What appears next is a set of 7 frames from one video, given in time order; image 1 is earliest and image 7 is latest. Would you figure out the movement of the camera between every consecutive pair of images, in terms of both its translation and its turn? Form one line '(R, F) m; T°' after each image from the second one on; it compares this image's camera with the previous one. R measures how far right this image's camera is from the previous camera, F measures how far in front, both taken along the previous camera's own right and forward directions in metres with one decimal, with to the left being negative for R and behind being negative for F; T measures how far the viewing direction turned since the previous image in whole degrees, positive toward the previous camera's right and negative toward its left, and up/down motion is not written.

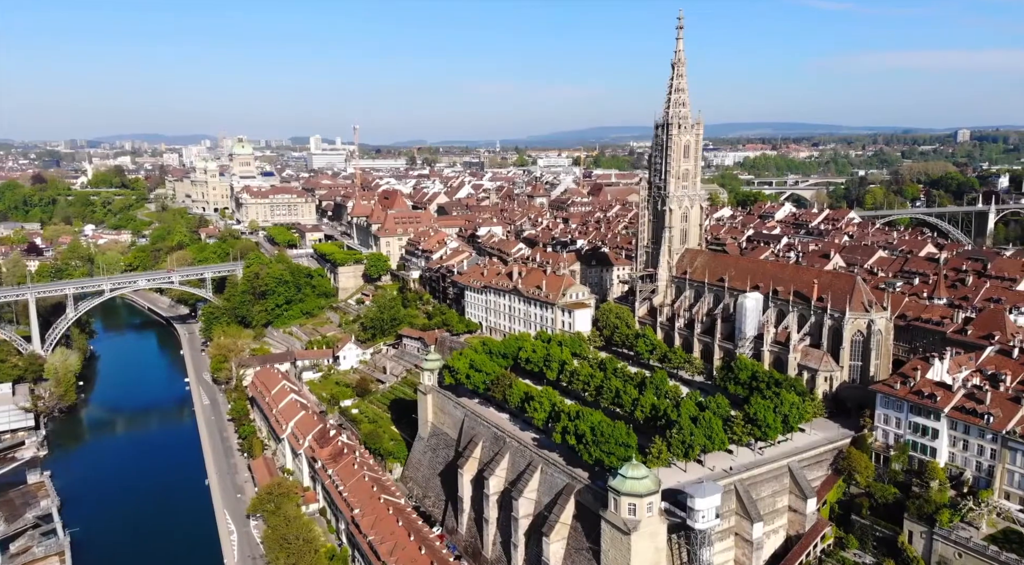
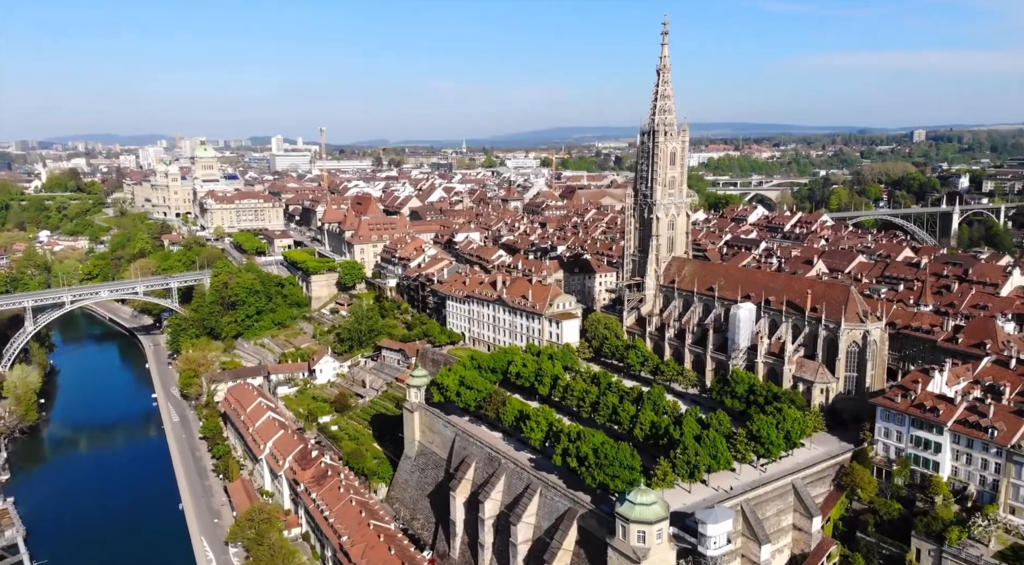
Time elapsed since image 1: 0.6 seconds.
(-2.1, +2.0) m; +3°
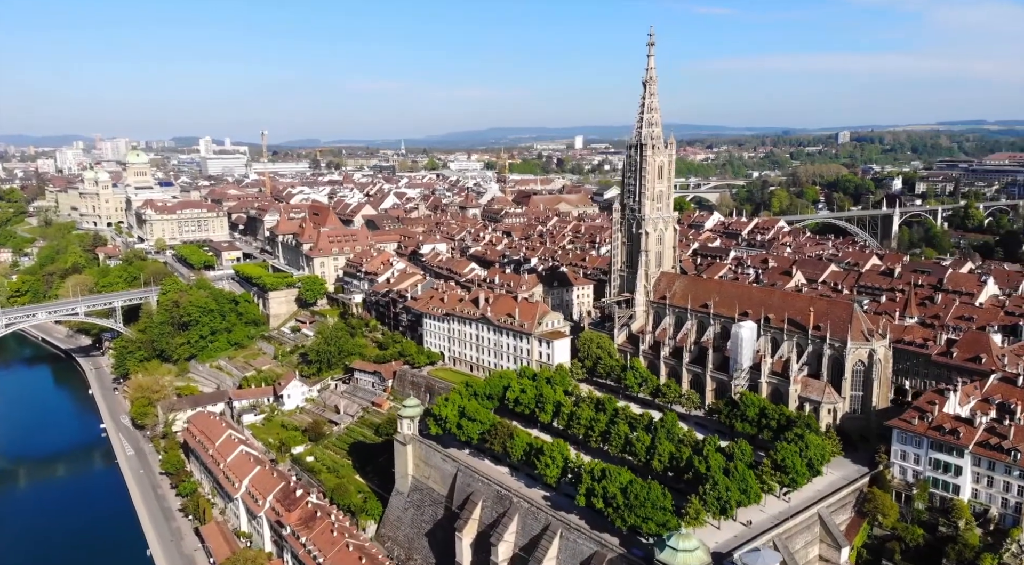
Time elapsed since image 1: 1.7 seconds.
(-4.9, +3.3) m; +5°
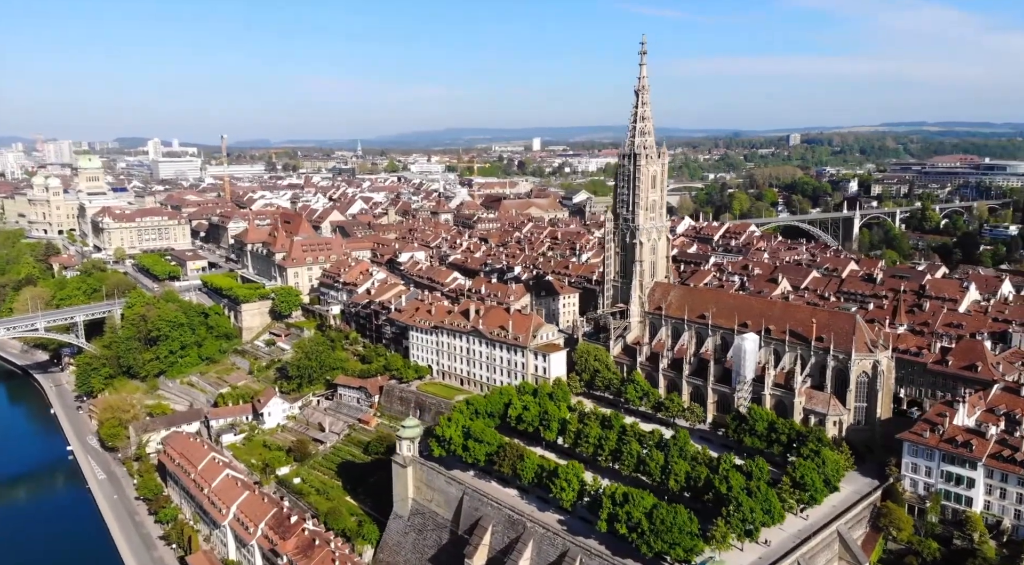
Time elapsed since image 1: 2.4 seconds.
(-3.6, +1.8) m; +3°
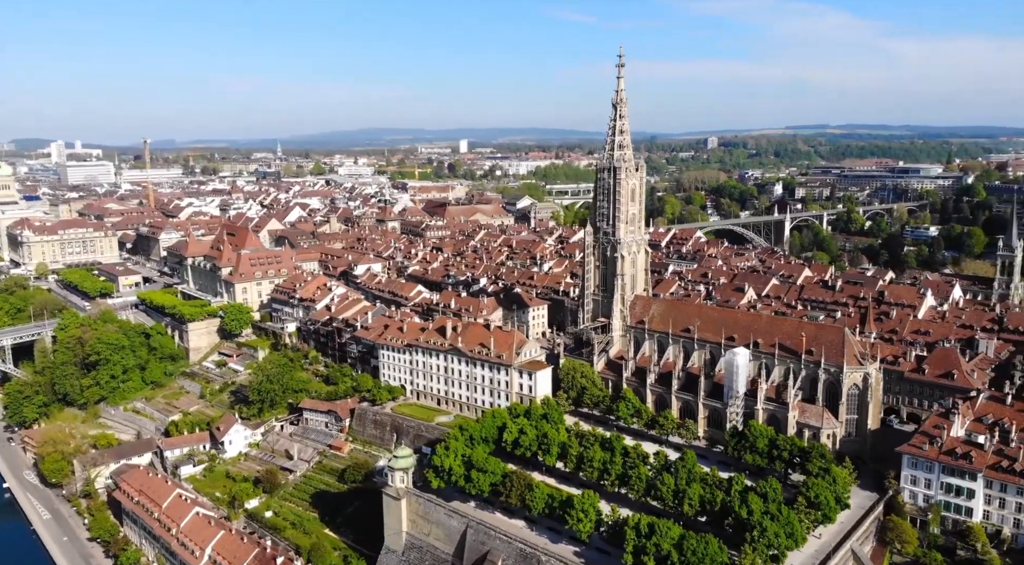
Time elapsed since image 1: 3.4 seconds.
(-5.3, +2.4) m; +6°
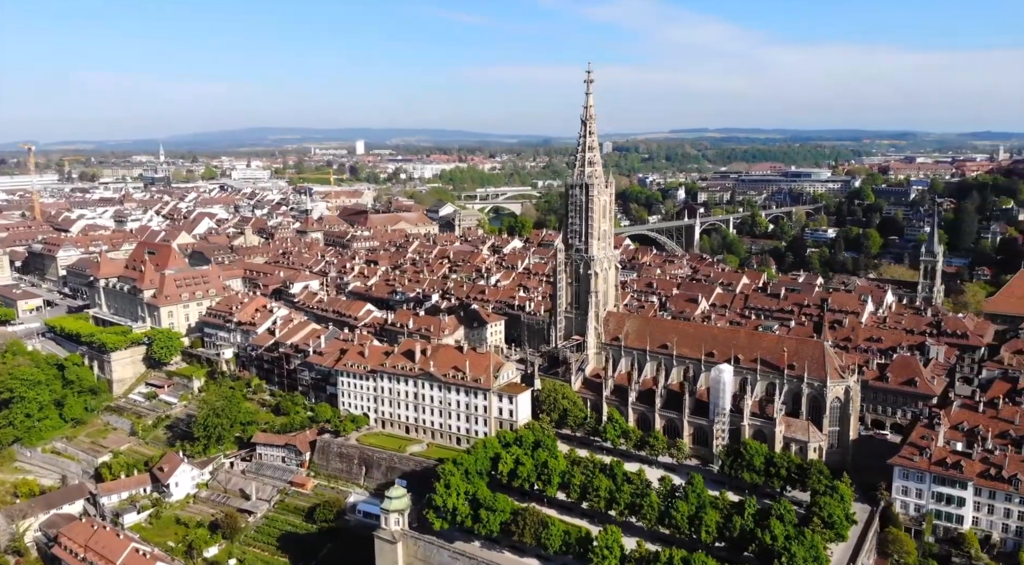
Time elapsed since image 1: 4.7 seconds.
(-7.0, +2.9) m; +8°
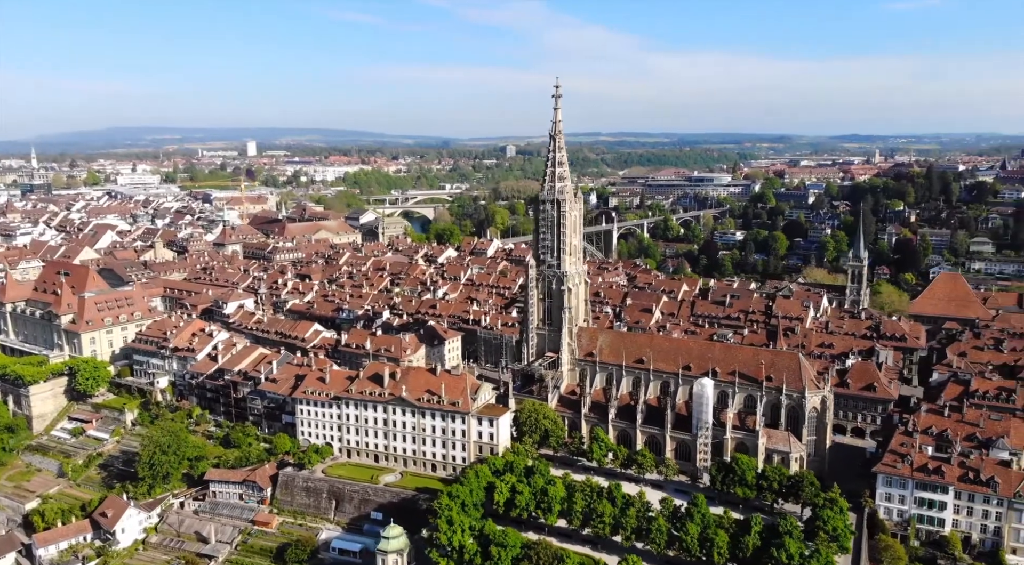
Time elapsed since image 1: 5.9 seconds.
(-6.4, +2.4) m; +8°
